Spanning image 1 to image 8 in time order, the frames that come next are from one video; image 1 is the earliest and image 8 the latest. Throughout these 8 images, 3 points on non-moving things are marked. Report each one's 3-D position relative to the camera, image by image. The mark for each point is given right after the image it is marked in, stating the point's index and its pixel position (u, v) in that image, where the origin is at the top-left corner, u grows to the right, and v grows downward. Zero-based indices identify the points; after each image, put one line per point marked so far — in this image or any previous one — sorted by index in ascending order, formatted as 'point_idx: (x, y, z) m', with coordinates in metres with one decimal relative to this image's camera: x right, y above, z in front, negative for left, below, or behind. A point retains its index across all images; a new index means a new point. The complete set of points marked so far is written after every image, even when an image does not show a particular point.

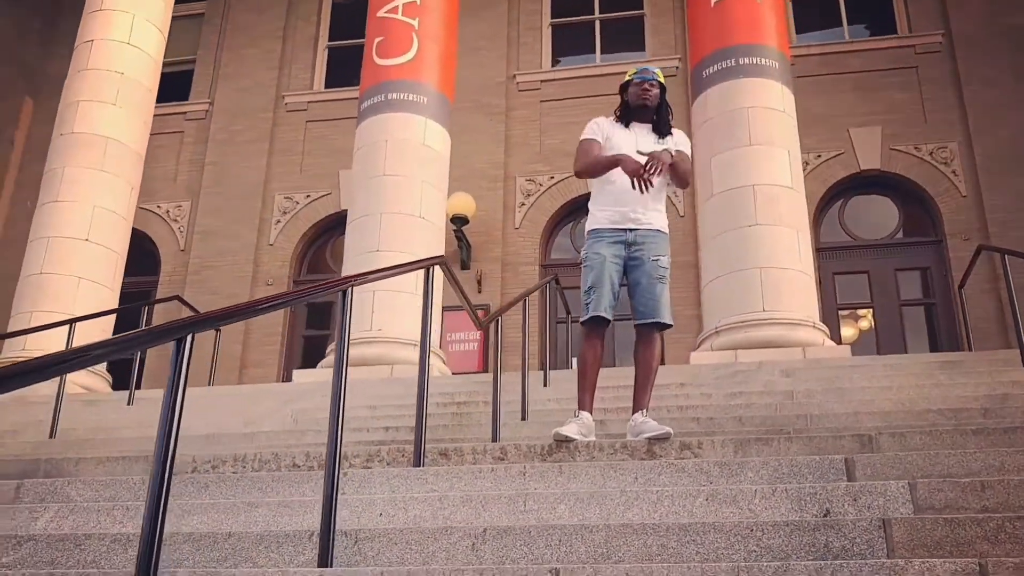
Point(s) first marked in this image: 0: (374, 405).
0: (-1.0, -0.9, +7.8) m
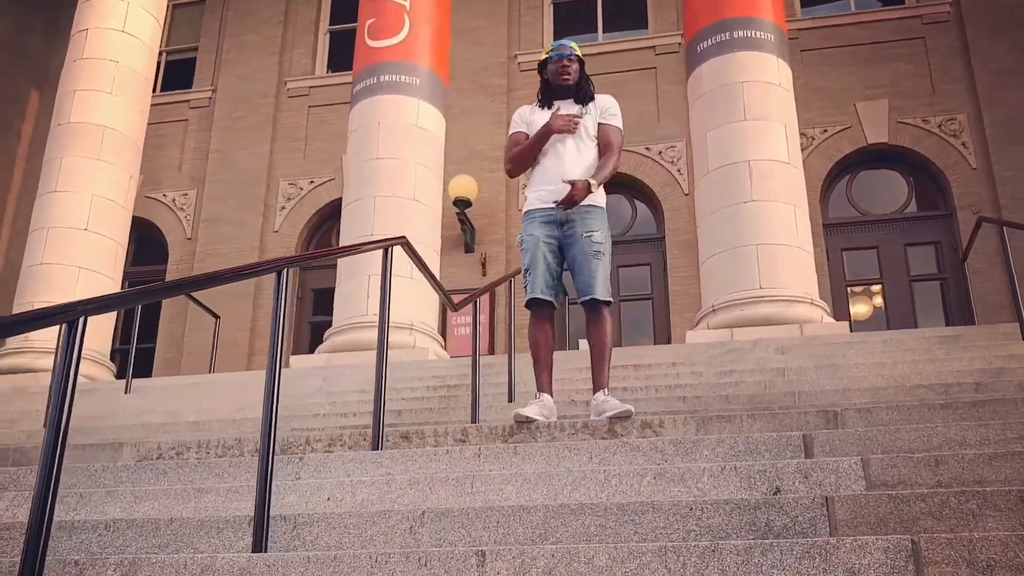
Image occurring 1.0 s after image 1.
0: (-1.1, -0.8, +7.8) m
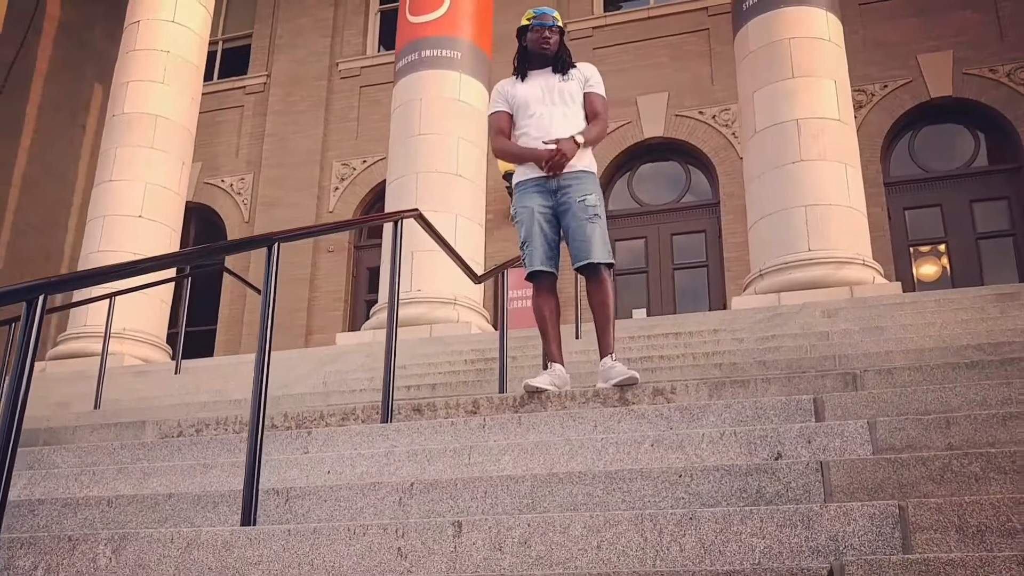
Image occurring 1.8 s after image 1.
0: (-0.8, -0.6, +7.8) m
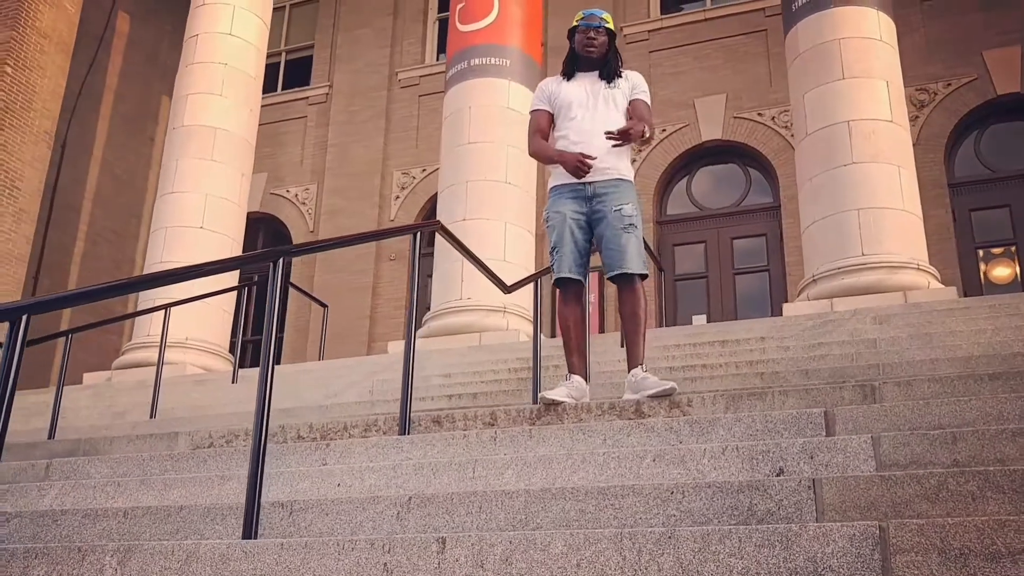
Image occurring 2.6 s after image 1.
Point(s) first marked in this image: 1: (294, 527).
0: (-0.5, -0.6, +7.9) m
1: (-0.7, -0.8, +3.3) m
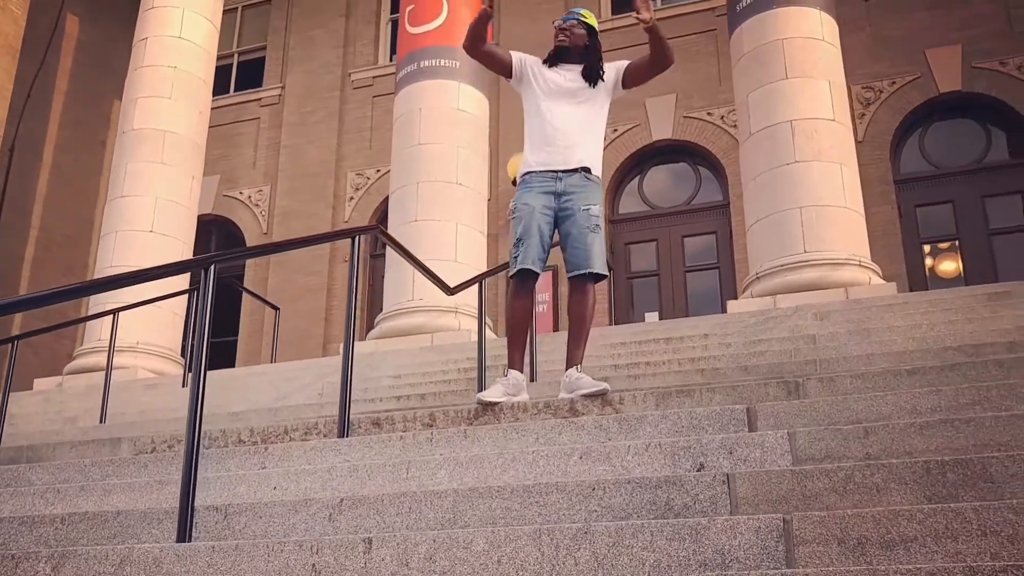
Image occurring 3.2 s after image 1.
0: (-0.8, -0.7, +7.9) m
1: (-0.9, -0.8, +3.3) m
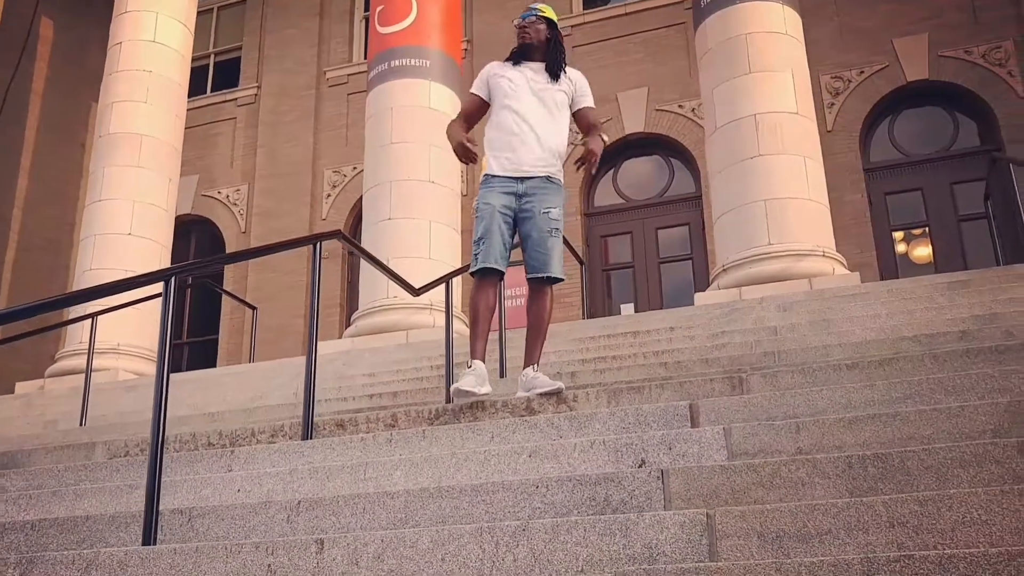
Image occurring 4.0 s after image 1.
0: (-1.1, -0.7, +8.0) m
1: (-1.1, -0.8, +3.5) m
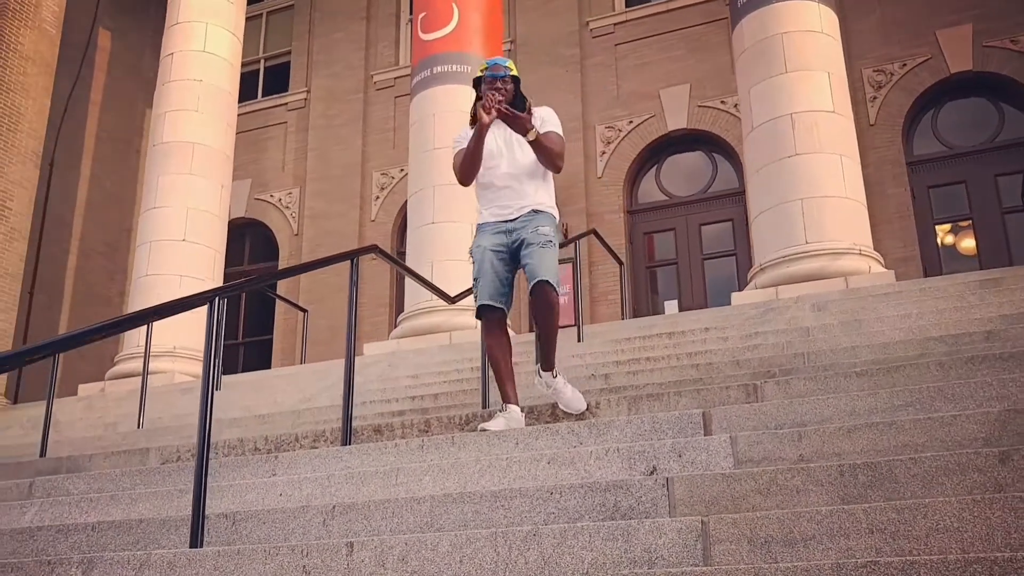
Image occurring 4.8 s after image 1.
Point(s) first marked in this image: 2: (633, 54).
0: (-0.8, -0.7, +8.3) m
1: (-1.0, -0.9, +3.8) m
2: (+1.7, +3.2, +14.3) m
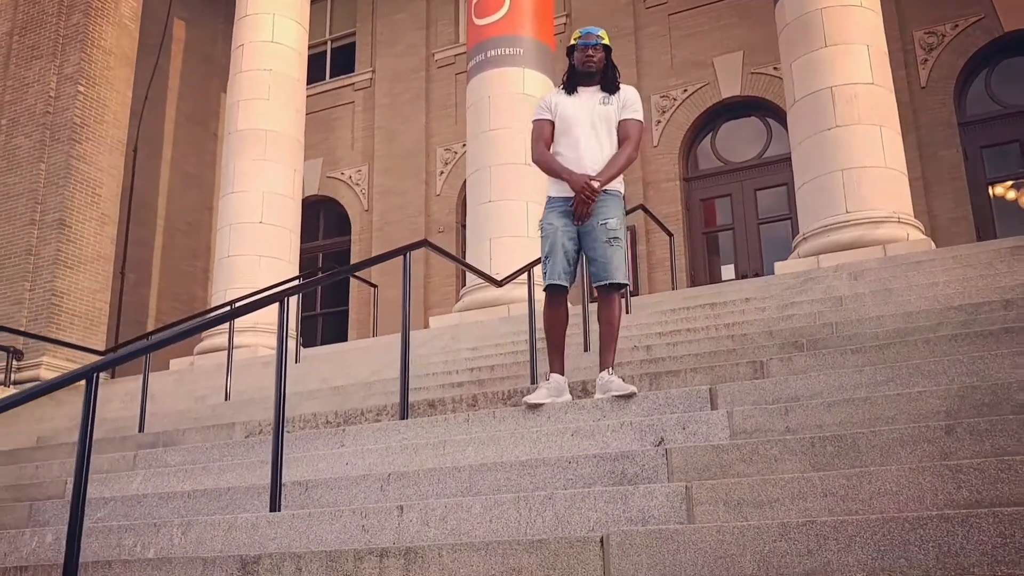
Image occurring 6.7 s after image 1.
0: (-0.3, -0.5, +8.9) m
1: (-0.9, -0.9, +4.4) m
2: (+2.5, +3.7, +14.6) m
